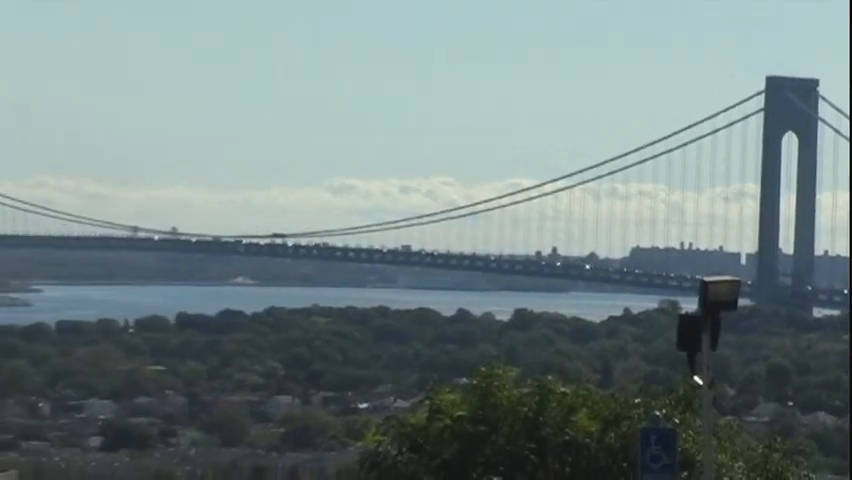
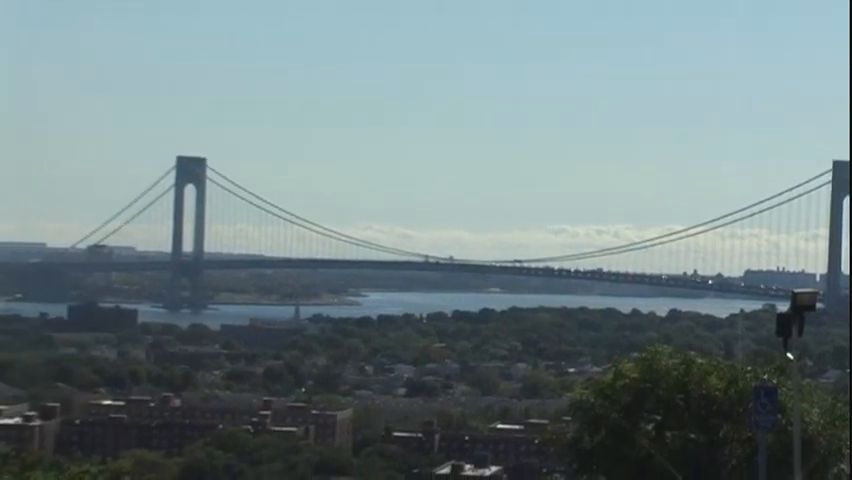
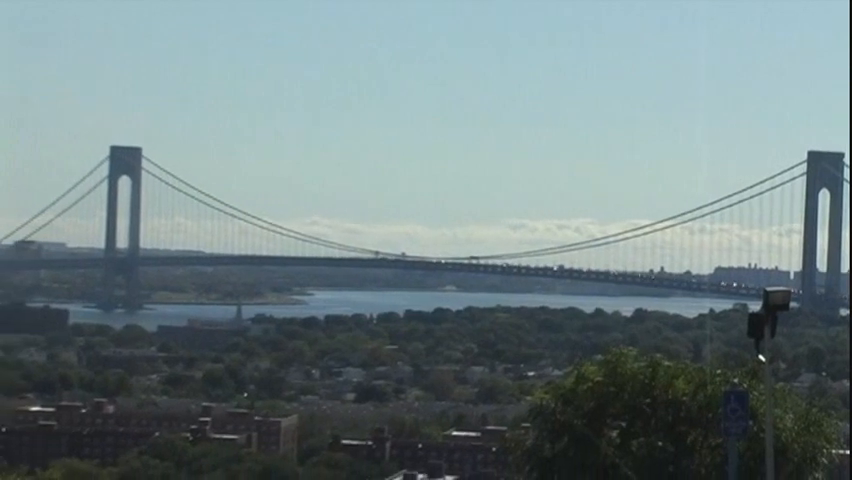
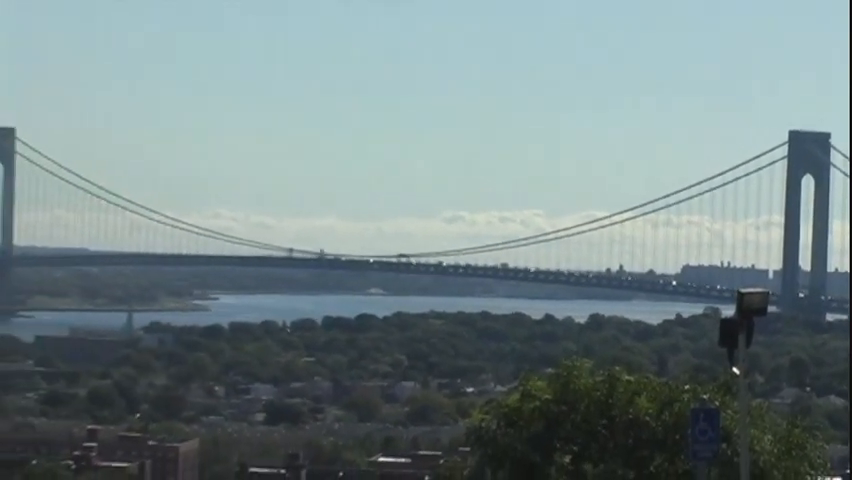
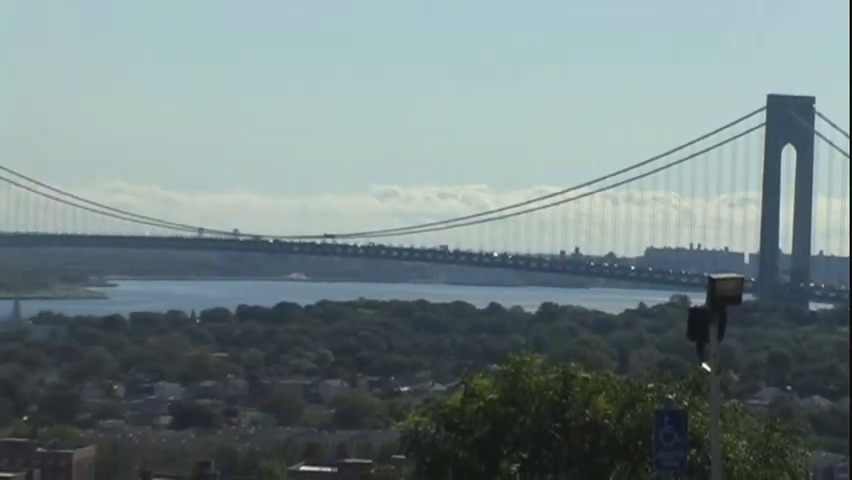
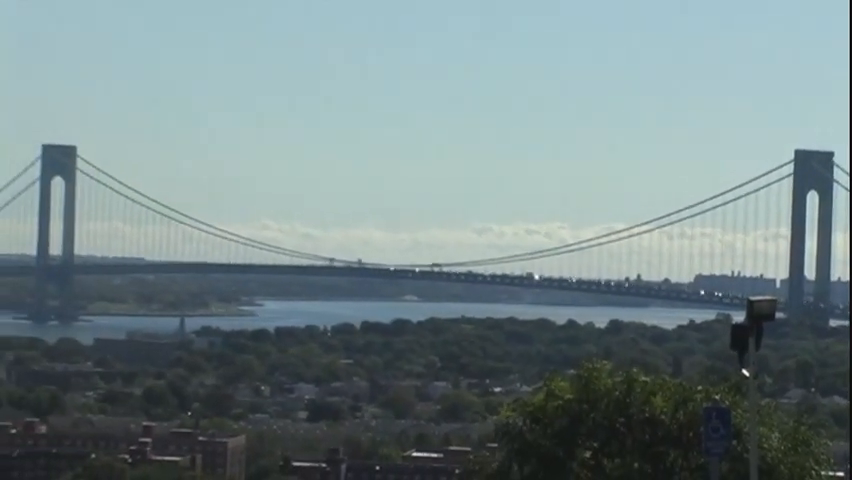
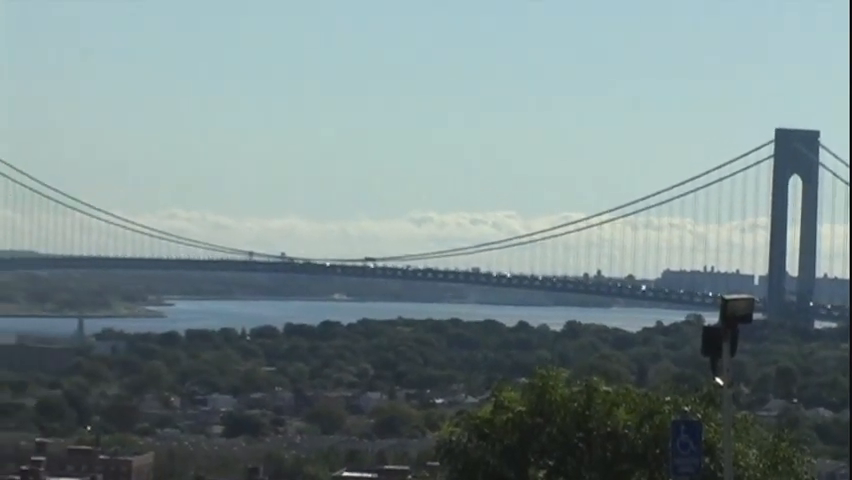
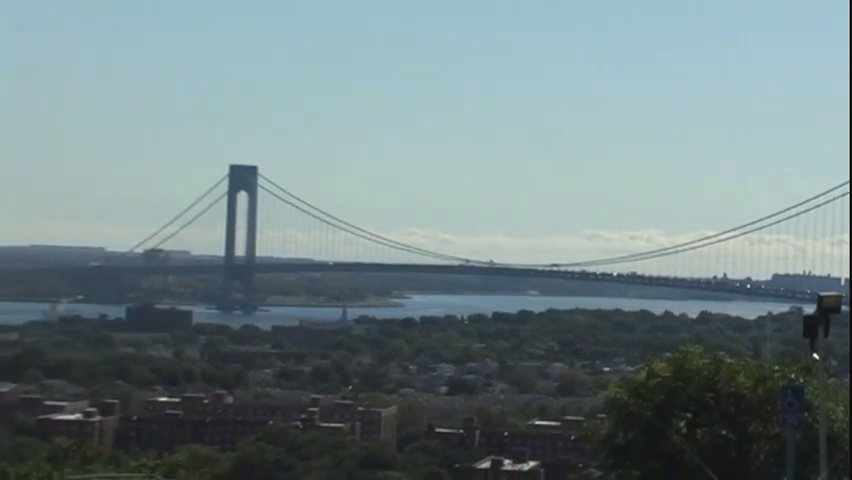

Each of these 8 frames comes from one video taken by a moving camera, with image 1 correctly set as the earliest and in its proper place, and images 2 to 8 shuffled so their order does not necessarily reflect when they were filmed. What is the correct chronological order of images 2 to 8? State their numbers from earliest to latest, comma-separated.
5, 7, 4, 6, 3, 2, 8
